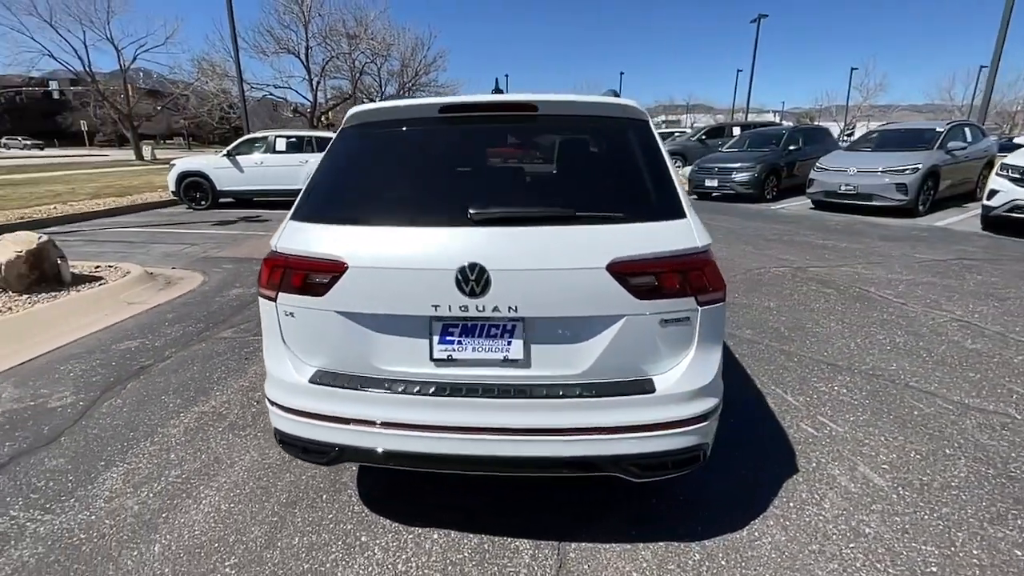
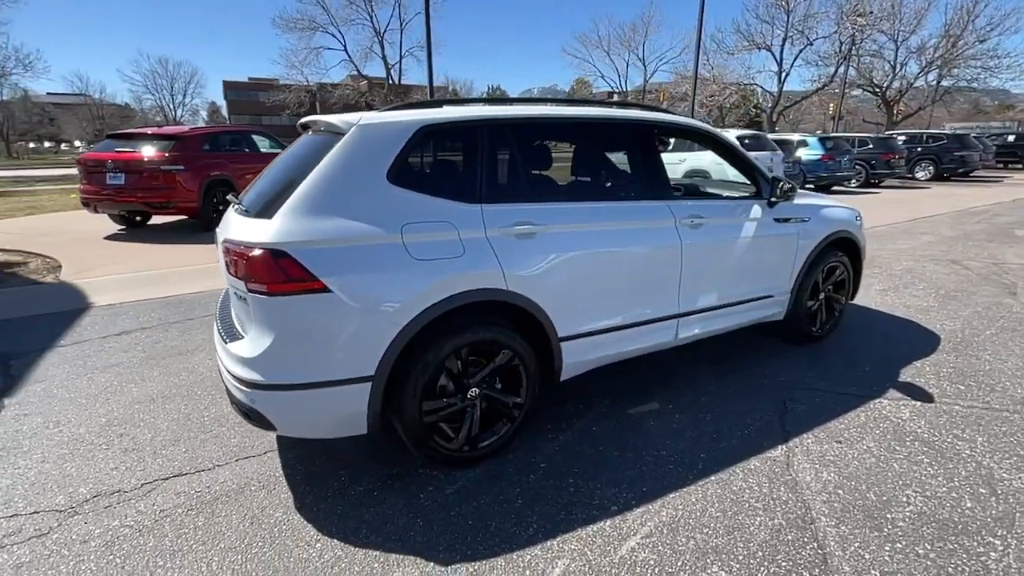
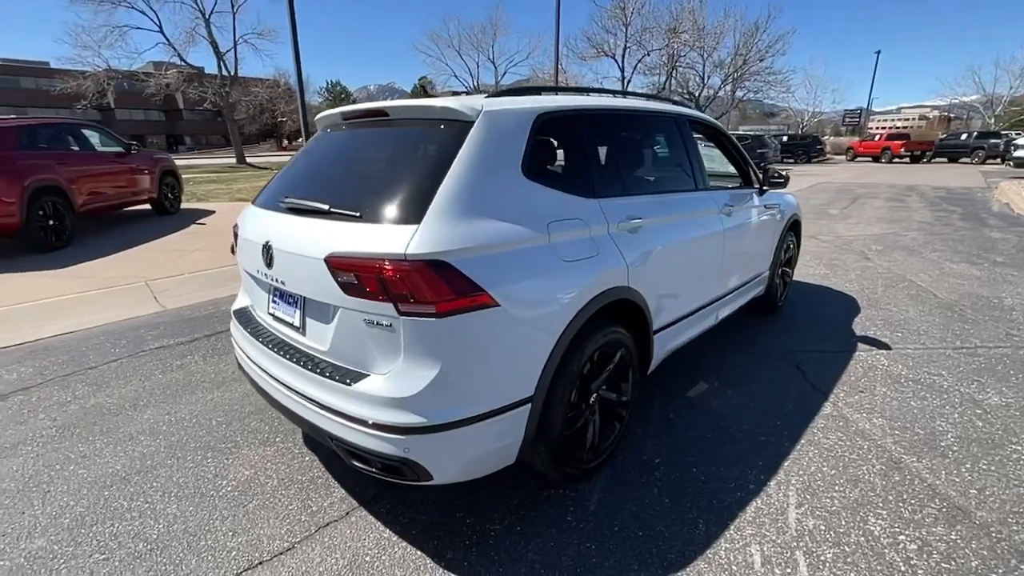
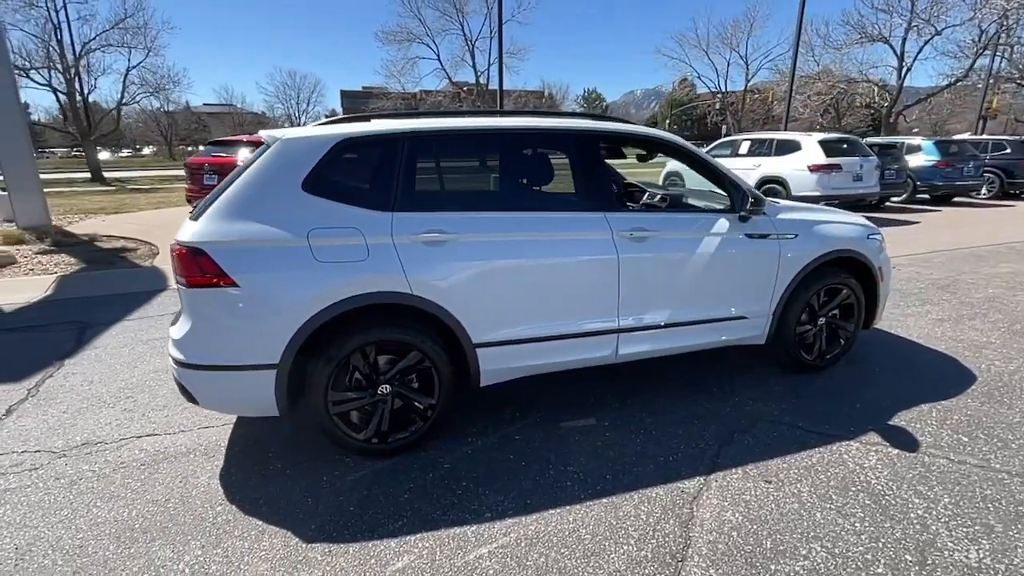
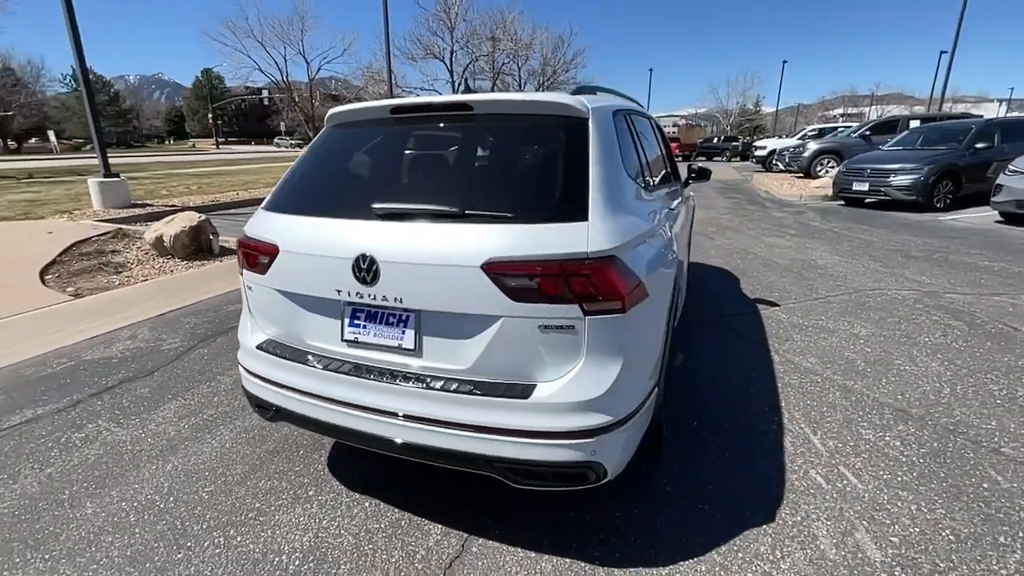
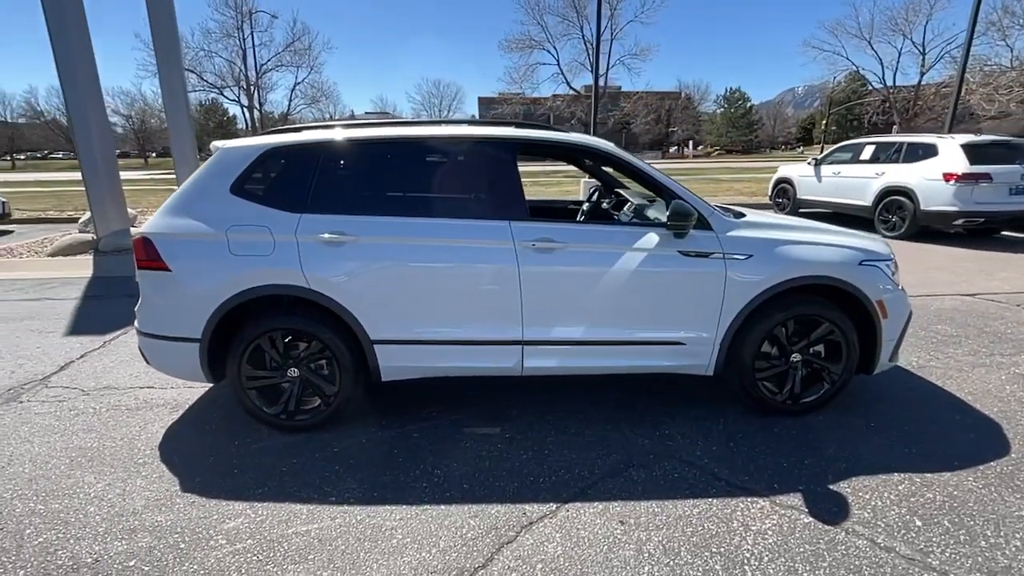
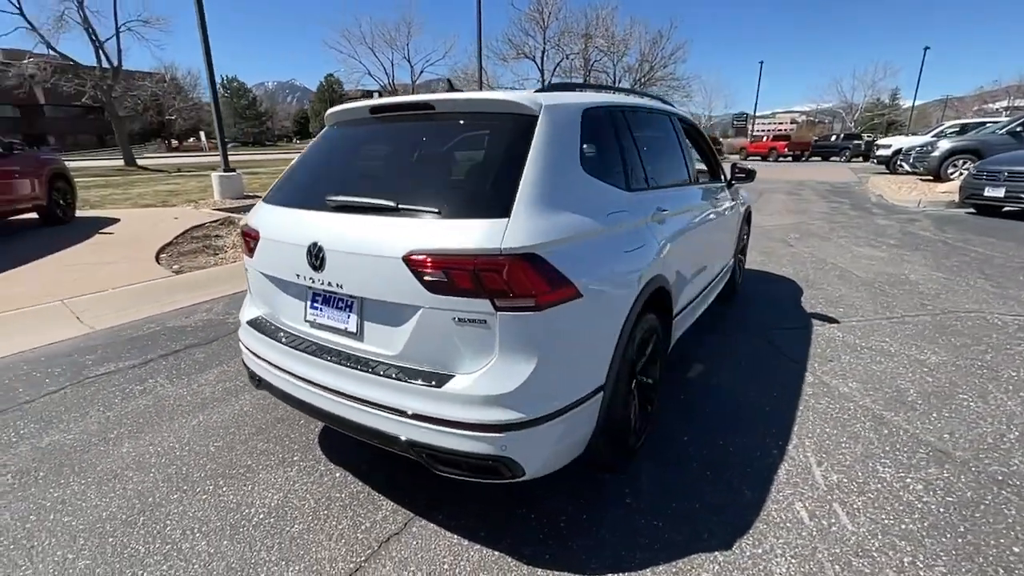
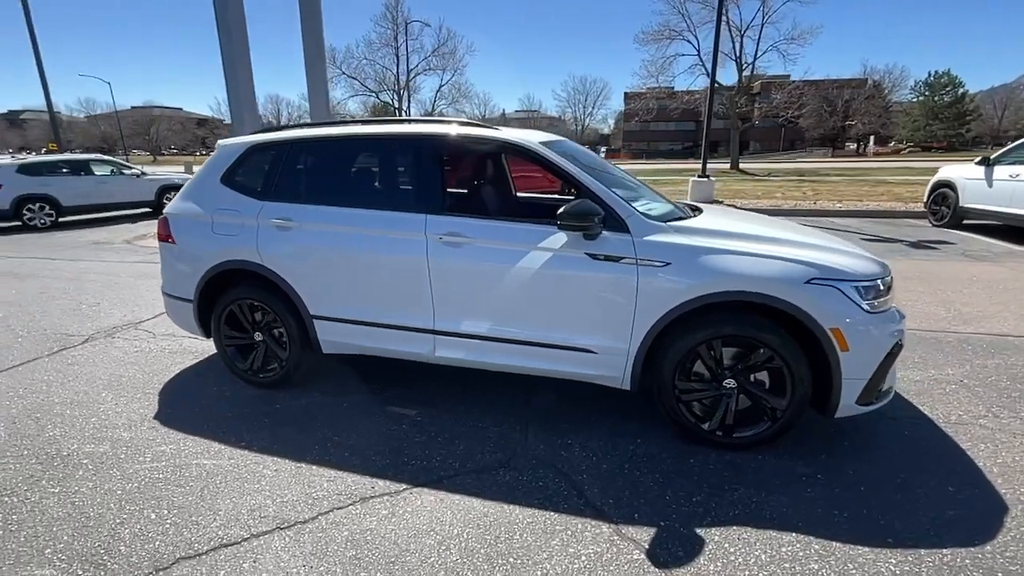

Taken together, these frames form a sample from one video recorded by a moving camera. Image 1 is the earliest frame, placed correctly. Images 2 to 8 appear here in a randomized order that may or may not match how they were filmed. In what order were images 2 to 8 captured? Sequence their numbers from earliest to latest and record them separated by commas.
5, 7, 3, 2, 4, 6, 8
